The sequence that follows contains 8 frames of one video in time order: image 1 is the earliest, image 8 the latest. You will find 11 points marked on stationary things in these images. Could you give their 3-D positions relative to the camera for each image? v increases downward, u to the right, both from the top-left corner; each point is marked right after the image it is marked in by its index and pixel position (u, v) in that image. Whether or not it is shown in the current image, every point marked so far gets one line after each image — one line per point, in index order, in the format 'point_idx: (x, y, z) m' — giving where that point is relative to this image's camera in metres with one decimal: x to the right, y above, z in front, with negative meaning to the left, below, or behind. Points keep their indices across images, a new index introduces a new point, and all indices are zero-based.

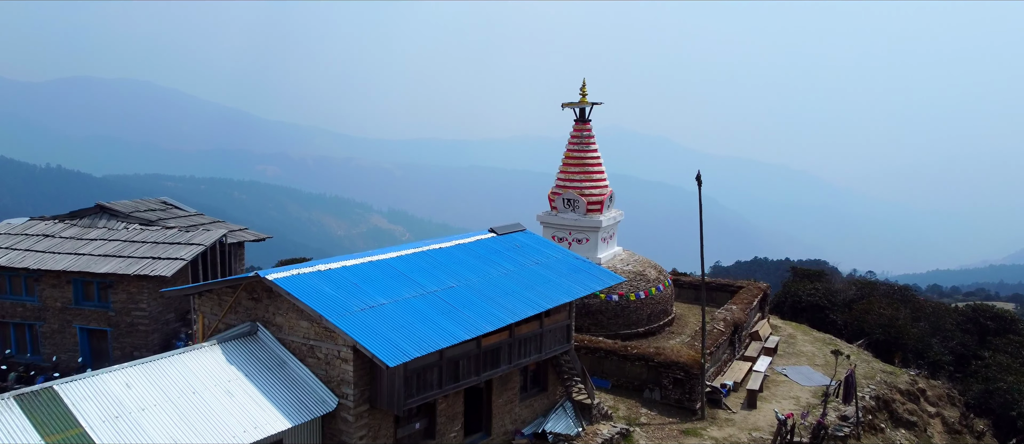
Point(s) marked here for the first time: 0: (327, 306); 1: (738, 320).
0: (-2.2, -1.0, +7.5) m
1: (+4.8, -2.1, +13.5) m
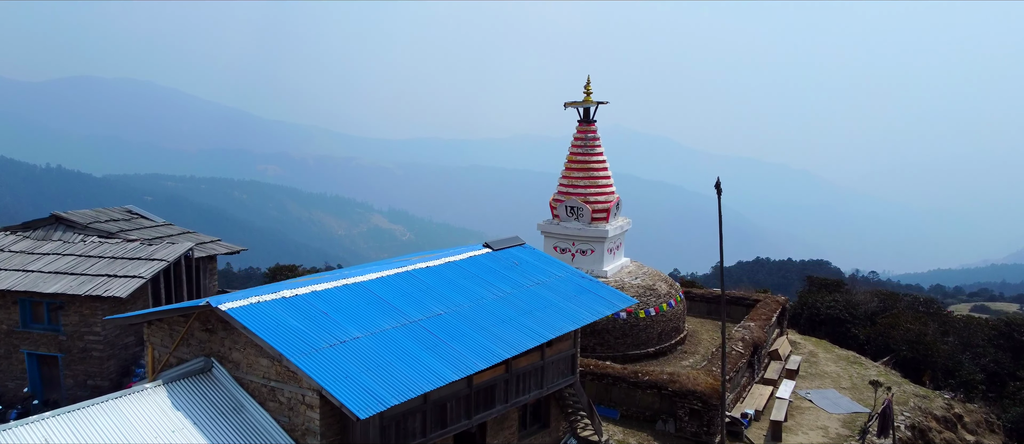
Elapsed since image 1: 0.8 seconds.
0: (-2.3, -1.2, +6.4) m
1: (+4.8, -2.3, +12.3) m
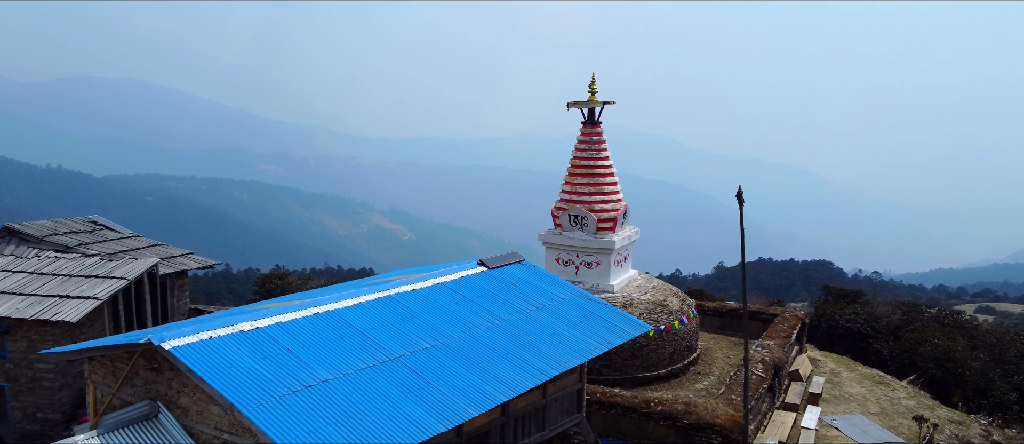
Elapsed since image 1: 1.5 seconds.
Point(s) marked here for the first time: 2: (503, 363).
0: (-2.3, -1.4, +5.4) m
1: (+4.8, -2.5, +11.3) m
2: (-0.1, -1.6, +7.3) m
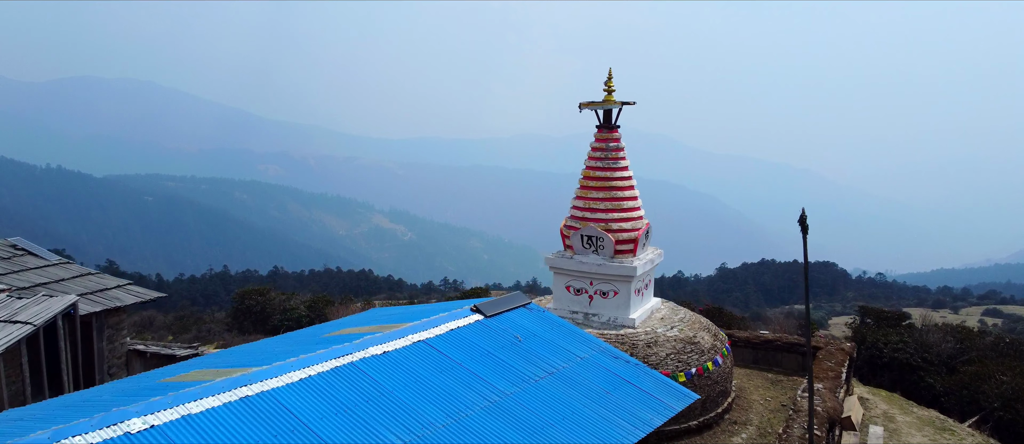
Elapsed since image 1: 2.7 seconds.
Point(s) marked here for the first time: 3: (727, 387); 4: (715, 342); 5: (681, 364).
0: (-2.3, -1.8, +3.6) m
1: (+4.8, -2.8, +9.5) m
2: (0.0, -2.0, +5.5) m
3: (+3.5, -2.7, +10.4) m
4: (+3.3, -1.9, +10.4) m
5: (+2.6, -2.1, +9.6) m
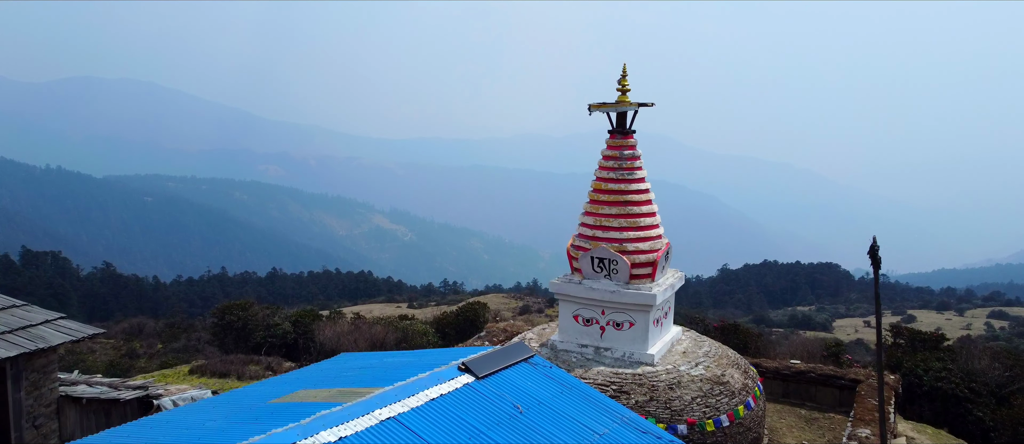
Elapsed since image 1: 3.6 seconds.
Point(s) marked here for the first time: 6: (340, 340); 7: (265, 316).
0: (-2.3, -2.0, +2.2) m
1: (+4.8, -3.1, +8.1) m
2: (-0.1, -2.2, +4.1) m
3: (+3.5, -3.0, +9.1) m
4: (+3.3, -2.2, +9.0) m
5: (+2.6, -2.4, +8.3) m
6: (-4.7, -3.2, +17.4) m
7: (-7.6, -2.9, +19.5) m
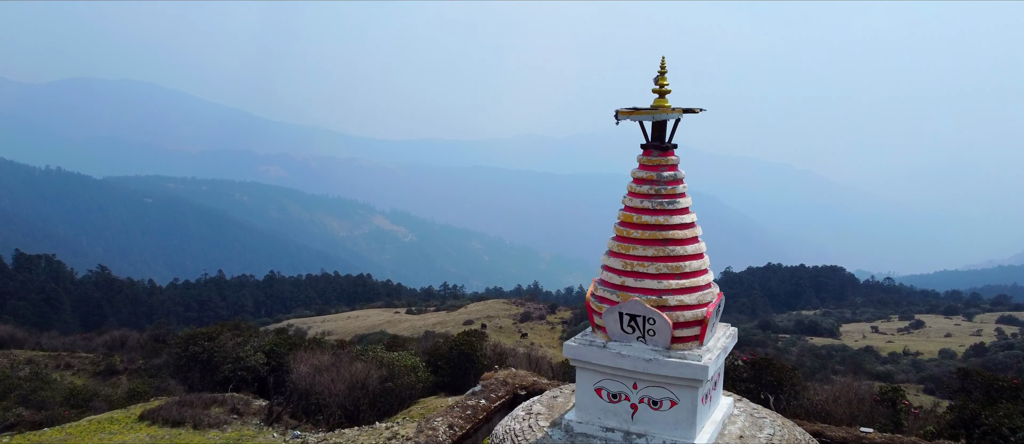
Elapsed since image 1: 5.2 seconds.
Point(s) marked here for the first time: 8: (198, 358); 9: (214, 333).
0: (-2.3, -2.5, 0.0) m
1: (+4.8, -3.6, +5.9) m
2: (0.0, -2.7, +1.9) m
3: (+3.6, -3.4, +6.9) m
4: (+3.3, -2.7, +6.8) m
5: (+2.6, -2.8, +6.1) m
6: (-4.7, -3.7, +15.2) m
7: (-7.5, -3.4, +17.4) m
8: (-8.4, -3.6, +16.9) m
9: (-8.3, -3.1, +17.7) m
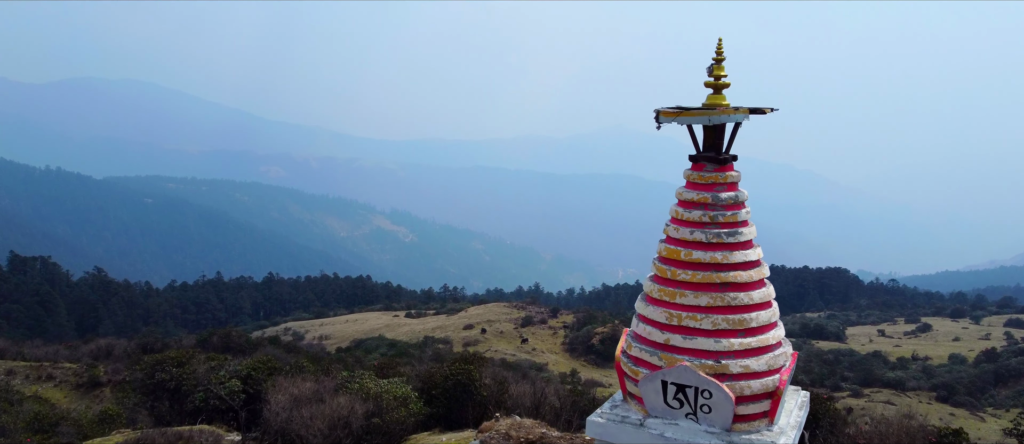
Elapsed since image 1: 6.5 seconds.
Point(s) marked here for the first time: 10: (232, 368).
0: (-2.2, -2.8, -1.7) m
1: (+4.9, -3.9, +4.2) m
2: (0.0, -3.0, +0.2) m
3: (+3.6, -3.7, +5.2) m
4: (+3.4, -3.0, +5.1) m
5: (+2.6, -3.1, +4.4) m
6: (-4.6, -4.0, +13.5) m
7: (-7.5, -3.7, +15.7) m
8: (-8.3, -3.9, +15.3) m
9: (-8.3, -3.4, +16.1) m
10: (-6.9, -3.6, +15.8) m
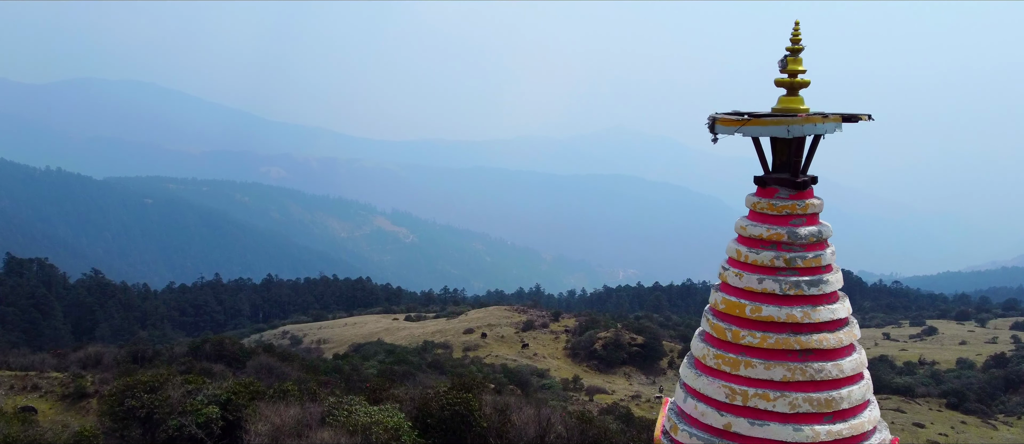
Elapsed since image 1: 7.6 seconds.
0: (-2.2, -3.0, -2.9) m
1: (+4.9, -4.1, +2.9) m
2: (+0.1, -3.3, -1.1) m
3: (+3.7, -4.0, +3.9) m
4: (+3.4, -3.2, +3.9) m
5: (+2.7, -3.4, +3.1) m
6: (-4.6, -4.3, +12.3) m
7: (-7.4, -3.9, +14.4) m
8: (-8.2, -4.2, +14.0) m
9: (-8.2, -3.6, +14.8) m
10: (-6.9, -3.9, +14.6) m
